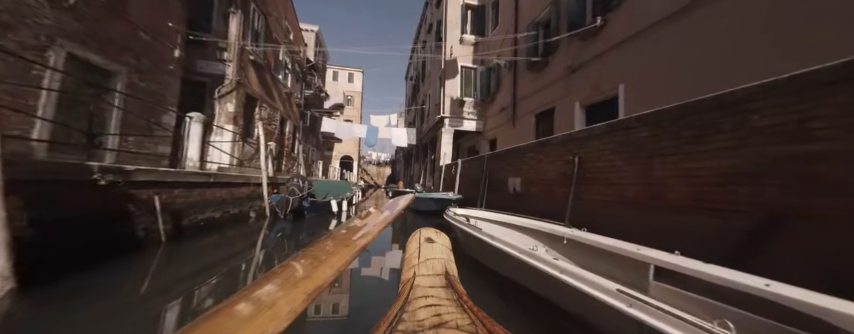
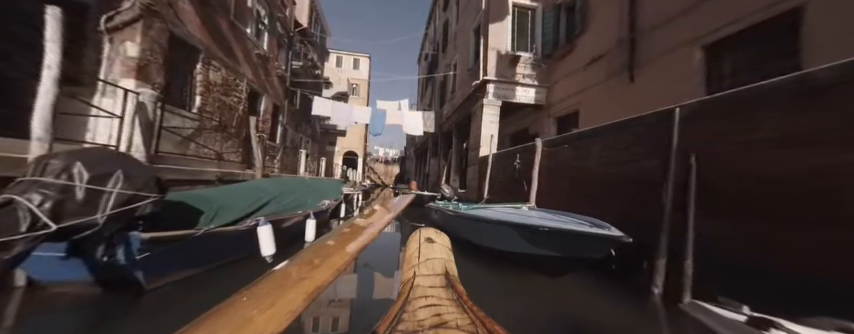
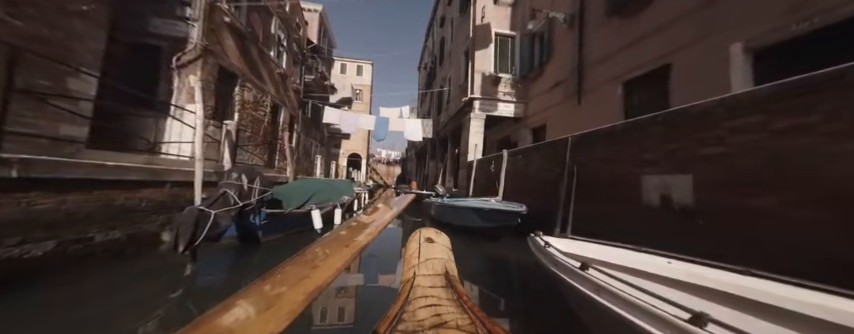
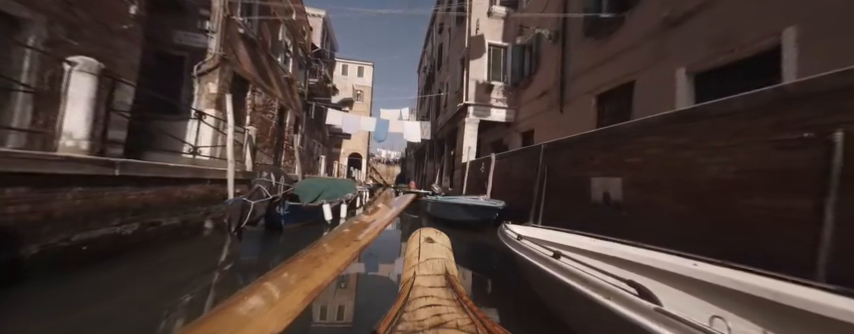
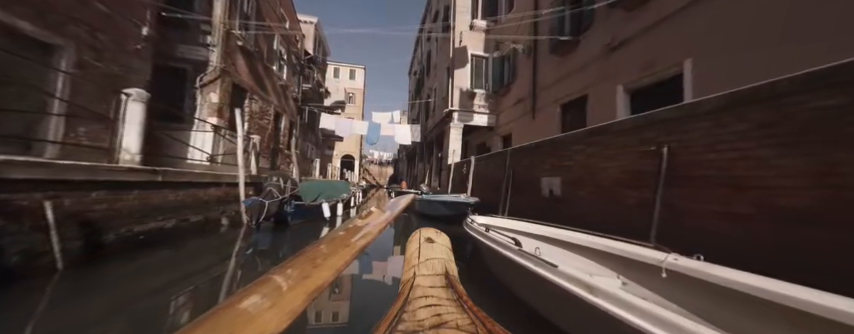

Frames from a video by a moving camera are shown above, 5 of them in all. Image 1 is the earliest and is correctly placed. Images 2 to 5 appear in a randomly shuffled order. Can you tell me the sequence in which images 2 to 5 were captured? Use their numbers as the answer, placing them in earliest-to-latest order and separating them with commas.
5, 4, 3, 2
